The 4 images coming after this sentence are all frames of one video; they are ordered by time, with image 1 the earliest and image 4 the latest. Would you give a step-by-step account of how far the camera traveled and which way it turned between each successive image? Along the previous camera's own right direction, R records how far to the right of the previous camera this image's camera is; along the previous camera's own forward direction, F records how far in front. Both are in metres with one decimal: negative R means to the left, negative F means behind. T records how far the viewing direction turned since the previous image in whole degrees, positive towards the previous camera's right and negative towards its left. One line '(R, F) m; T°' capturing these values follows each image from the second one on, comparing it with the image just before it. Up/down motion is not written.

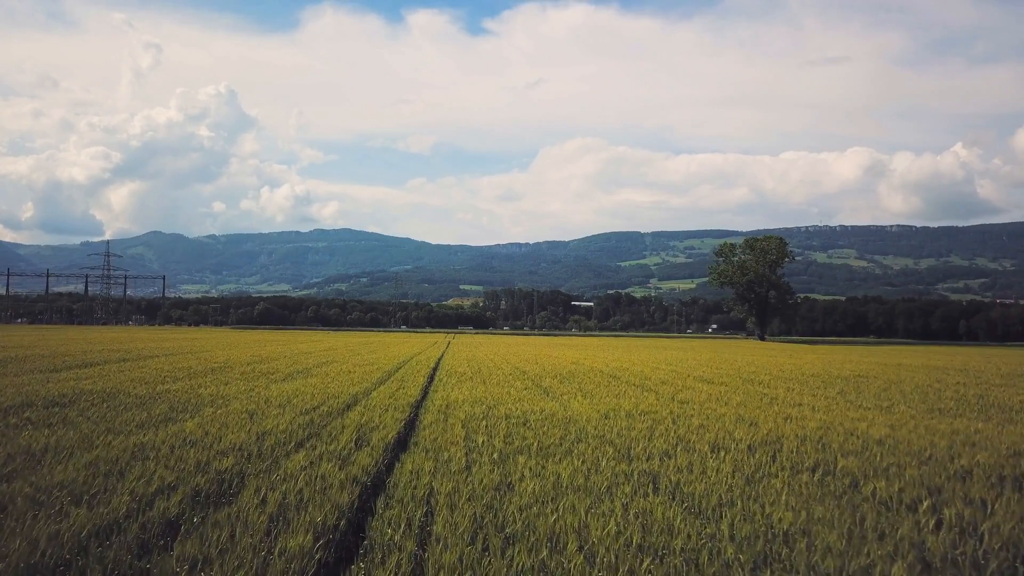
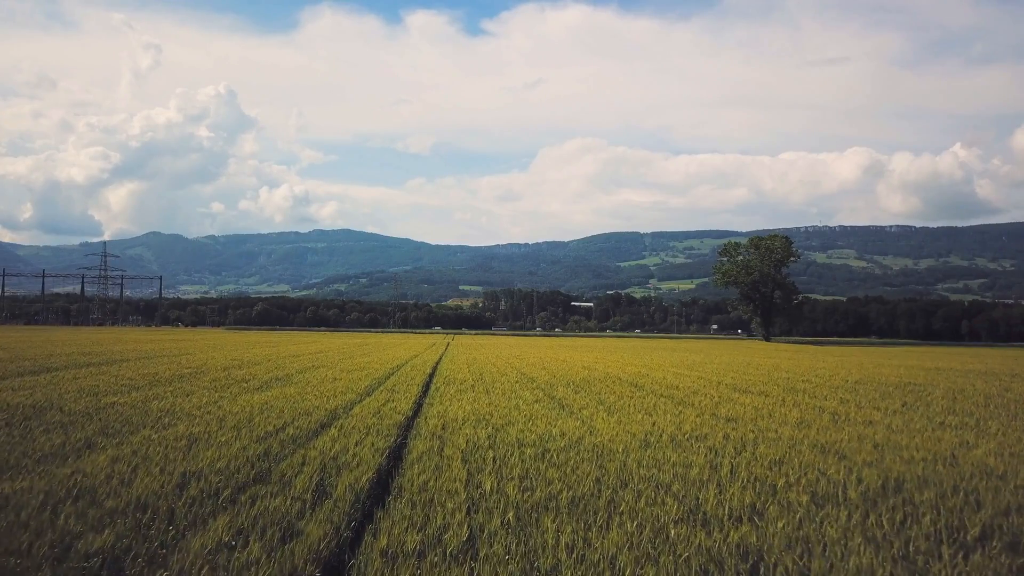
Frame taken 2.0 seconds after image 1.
(-0.2, +2.1) m; 0°
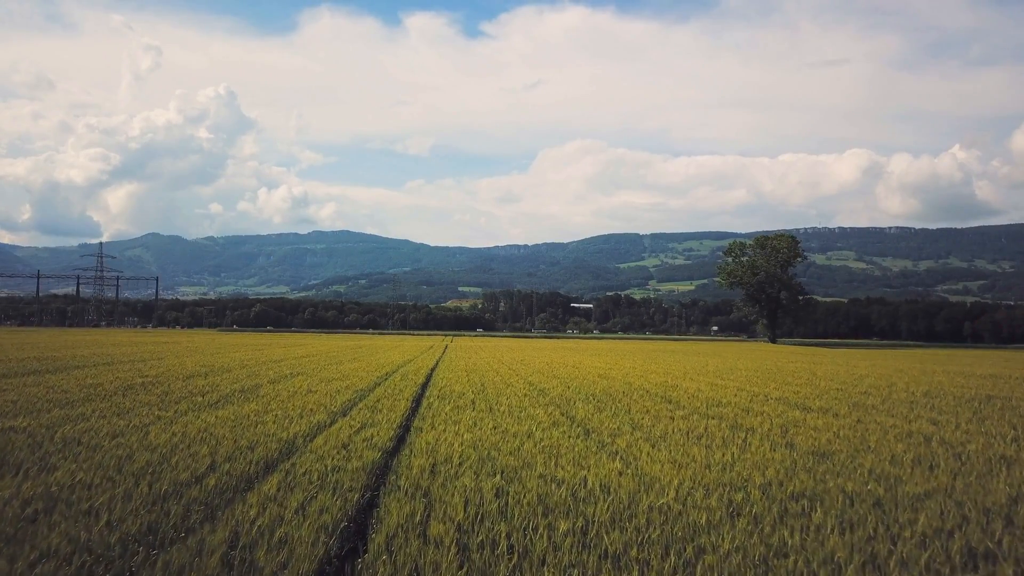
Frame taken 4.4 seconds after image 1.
(-0.2, +2.5) m; 0°
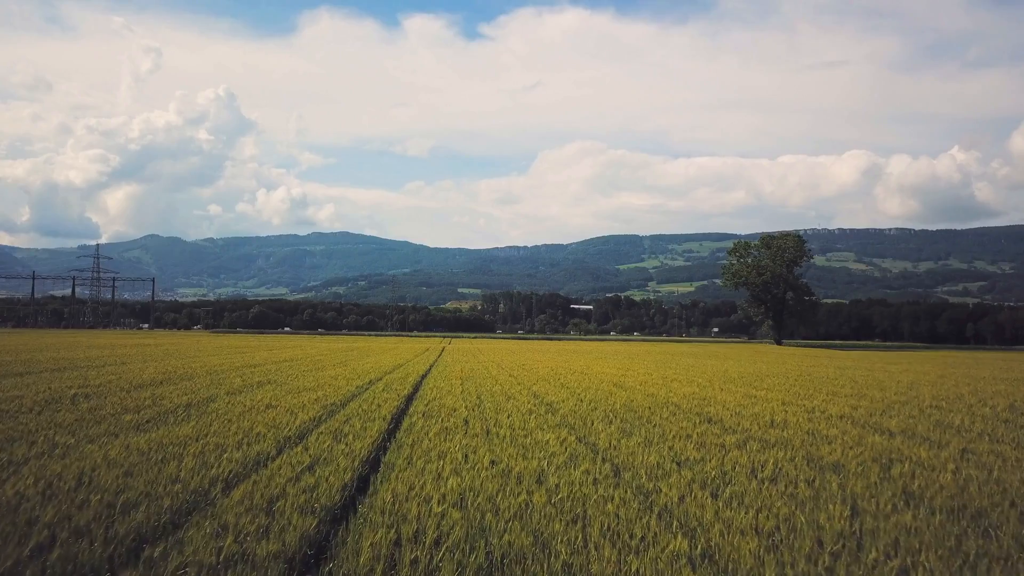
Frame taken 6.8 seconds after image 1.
(0.0, +2.4) m; 0°
